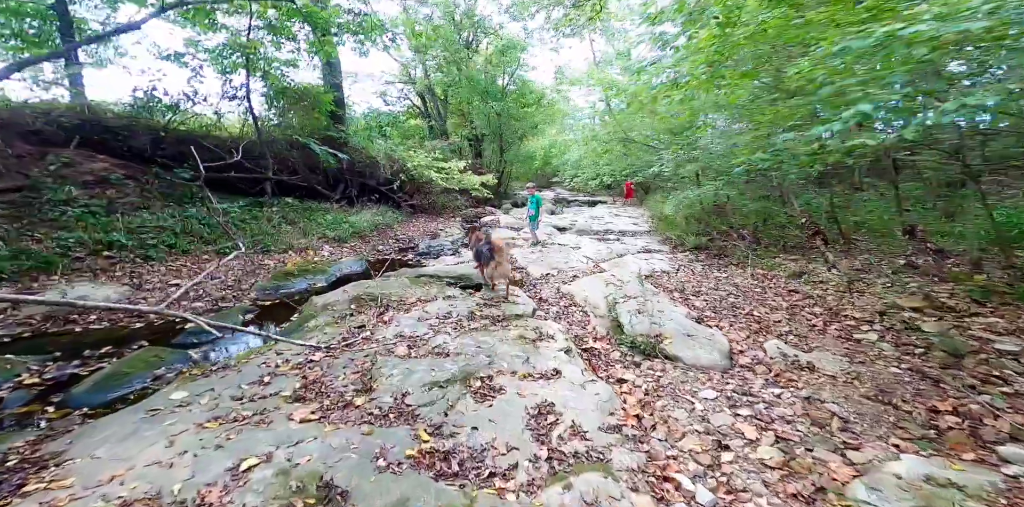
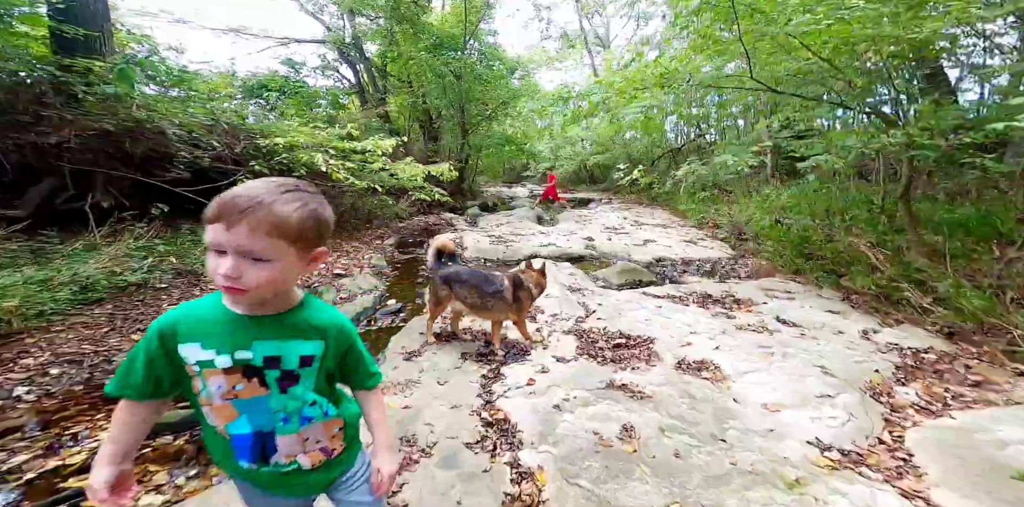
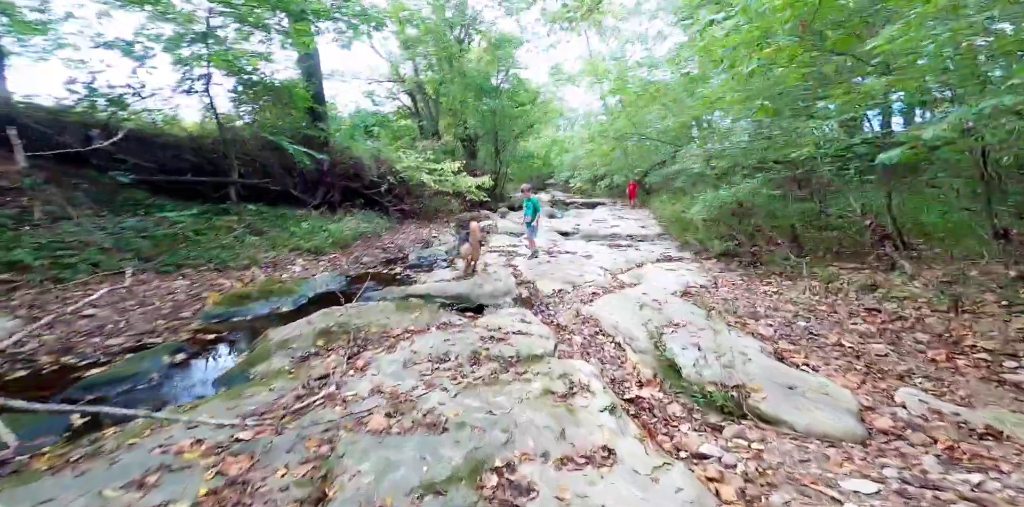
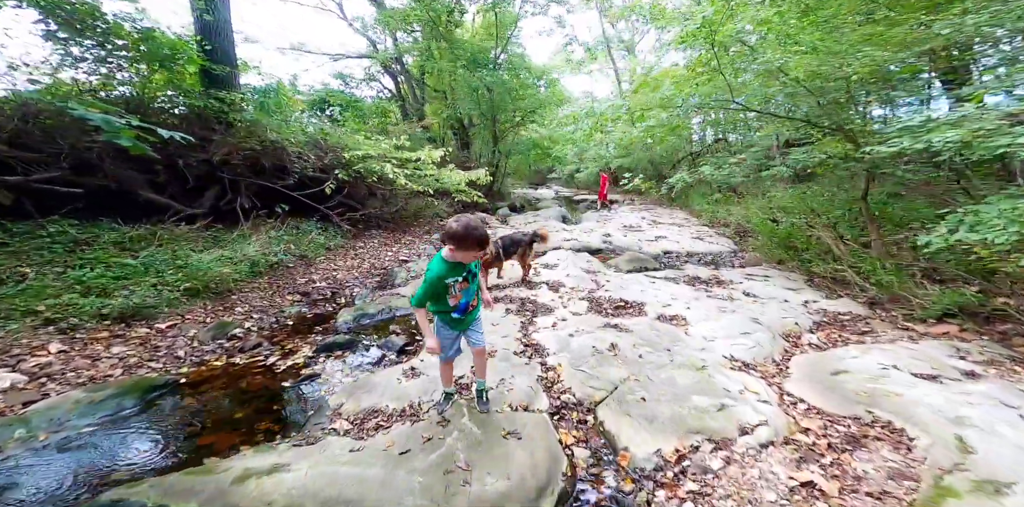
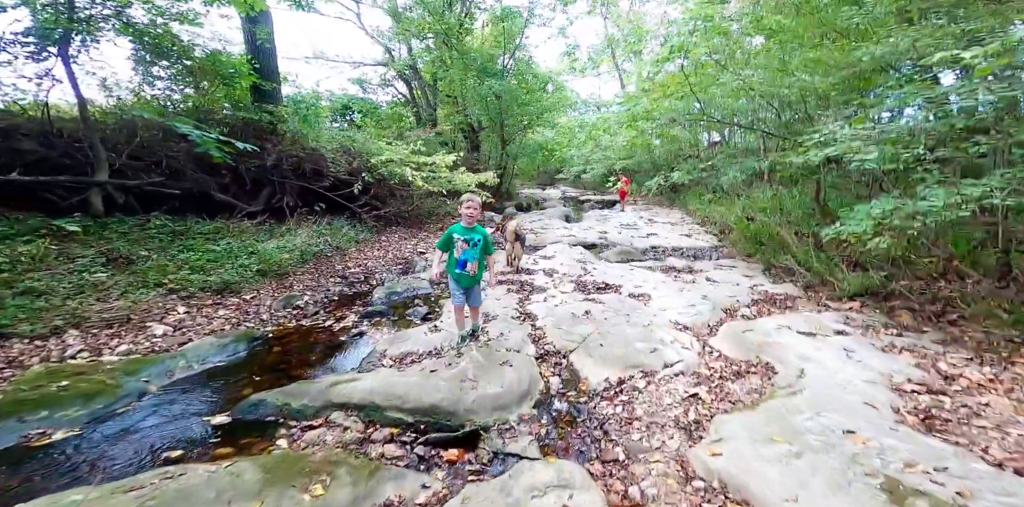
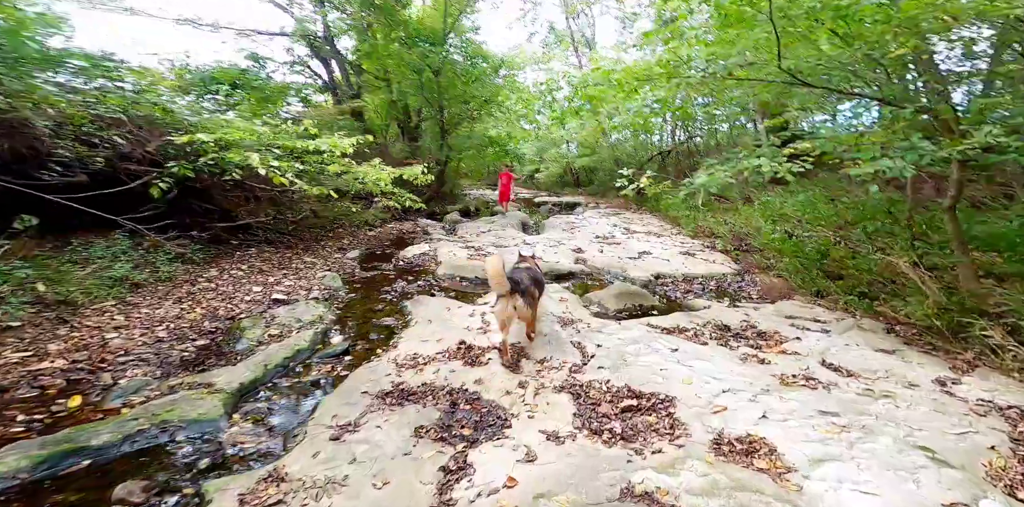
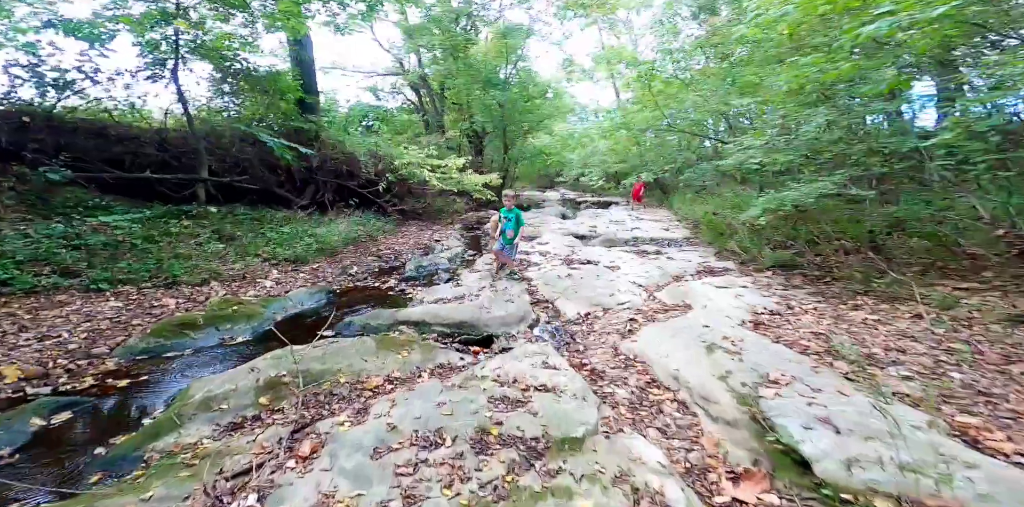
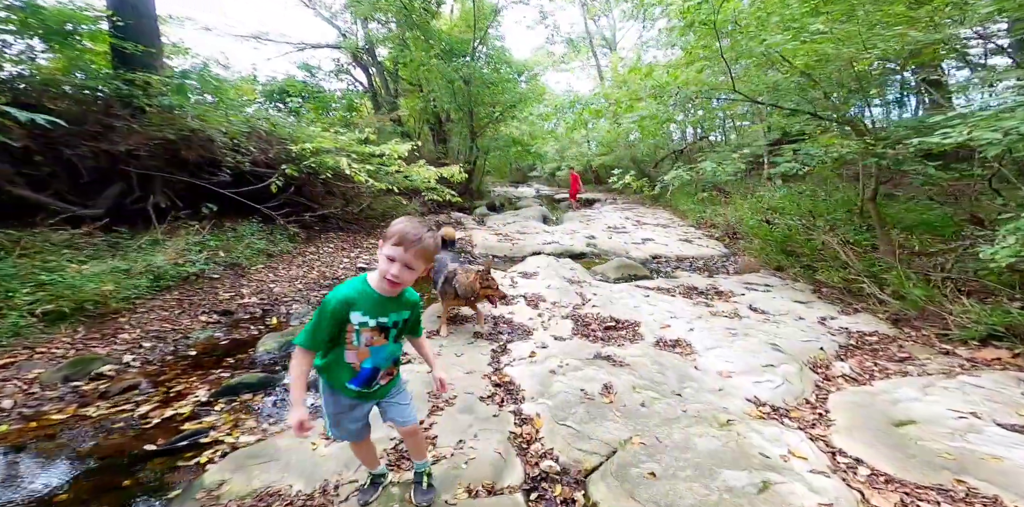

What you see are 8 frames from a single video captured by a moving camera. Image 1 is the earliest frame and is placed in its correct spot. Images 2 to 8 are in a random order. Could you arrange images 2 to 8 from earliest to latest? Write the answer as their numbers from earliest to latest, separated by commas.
3, 7, 5, 4, 8, 2, 6
